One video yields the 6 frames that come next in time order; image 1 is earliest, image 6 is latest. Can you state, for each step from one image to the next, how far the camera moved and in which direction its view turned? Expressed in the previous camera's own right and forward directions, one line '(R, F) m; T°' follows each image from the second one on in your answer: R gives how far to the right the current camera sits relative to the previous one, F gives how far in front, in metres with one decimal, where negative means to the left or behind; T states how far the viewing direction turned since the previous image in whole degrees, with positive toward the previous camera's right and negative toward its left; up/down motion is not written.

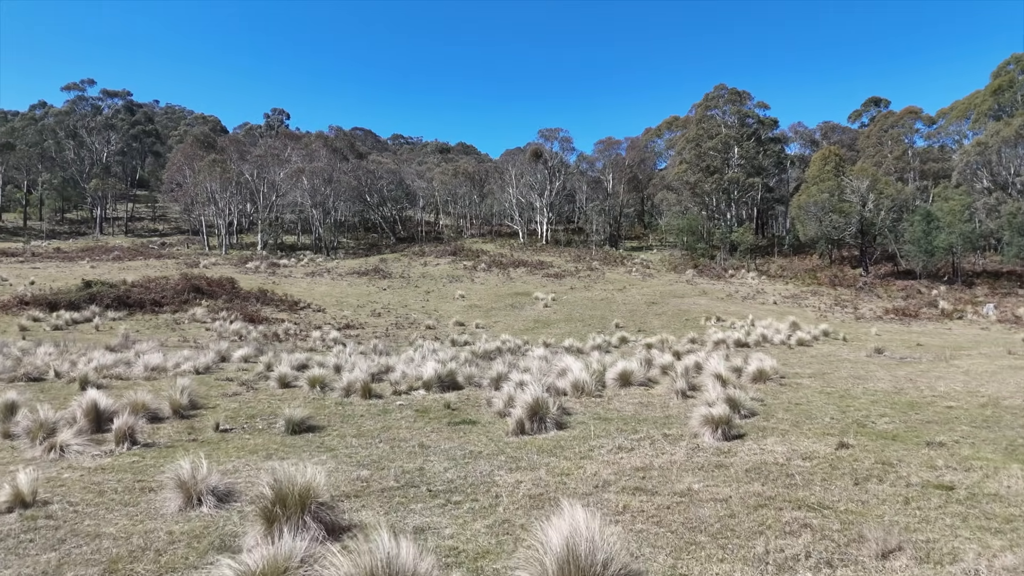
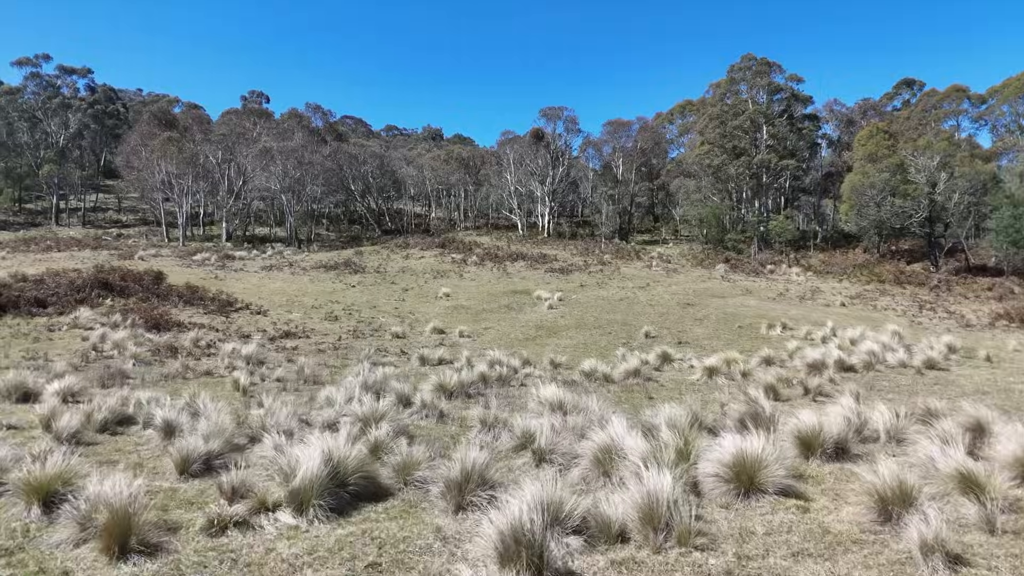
(+0.1, +5.3) m; 0°
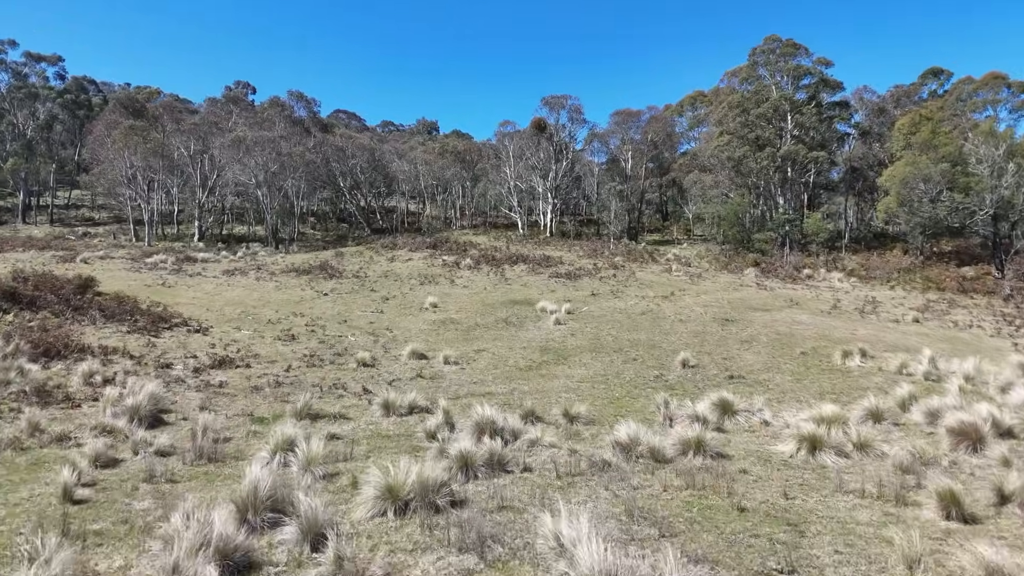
(0.0, +3.5) m; 0°
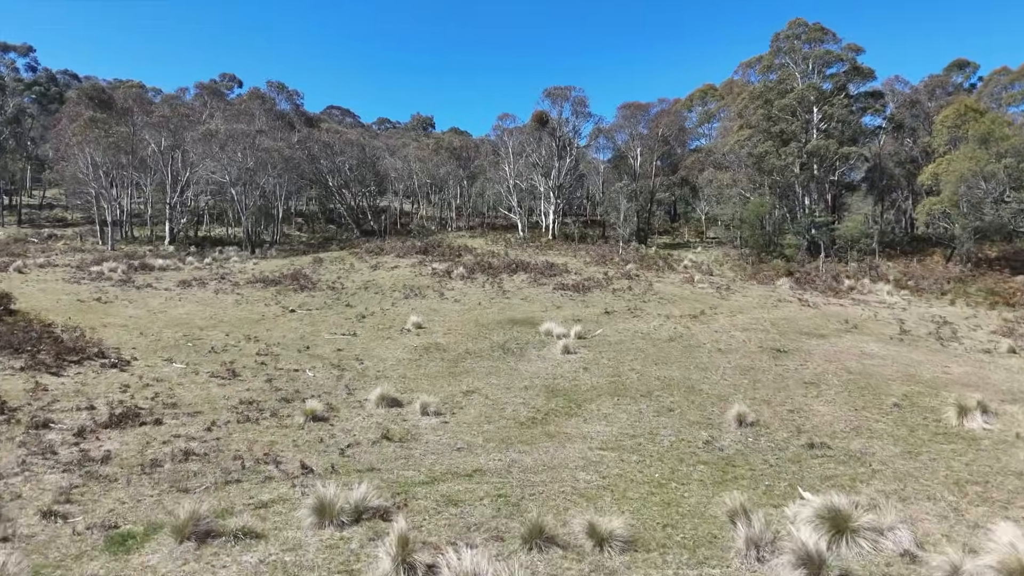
(0.0, +3.0) m; 0°
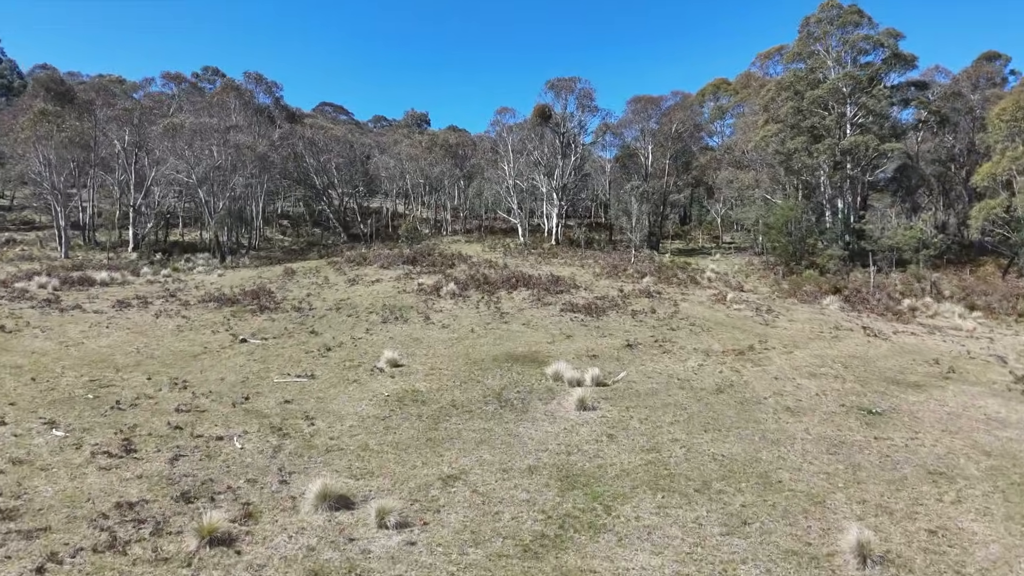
(0.0, +3.2) m; 0°
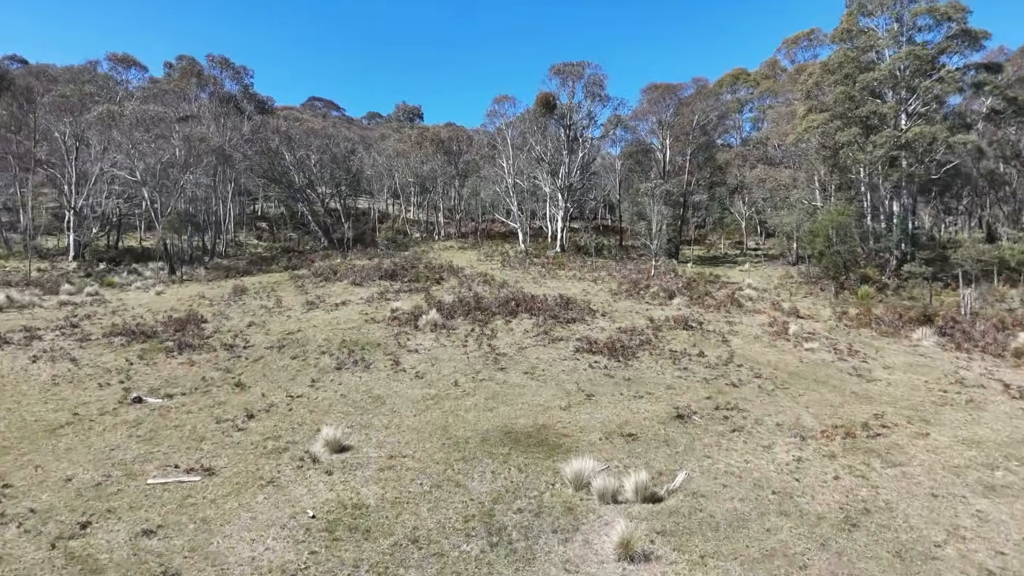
(0.0, +4.0) m; 0°
